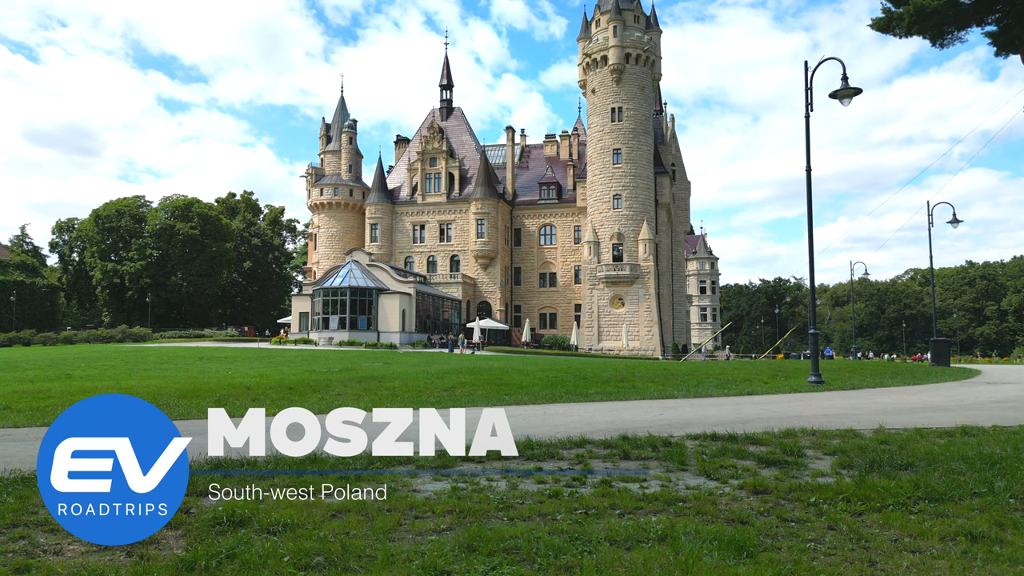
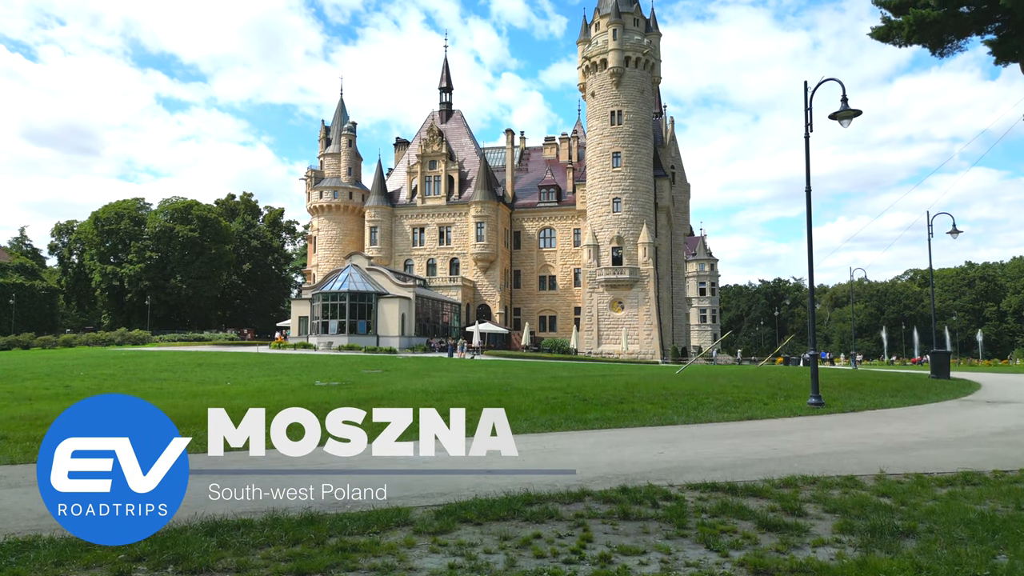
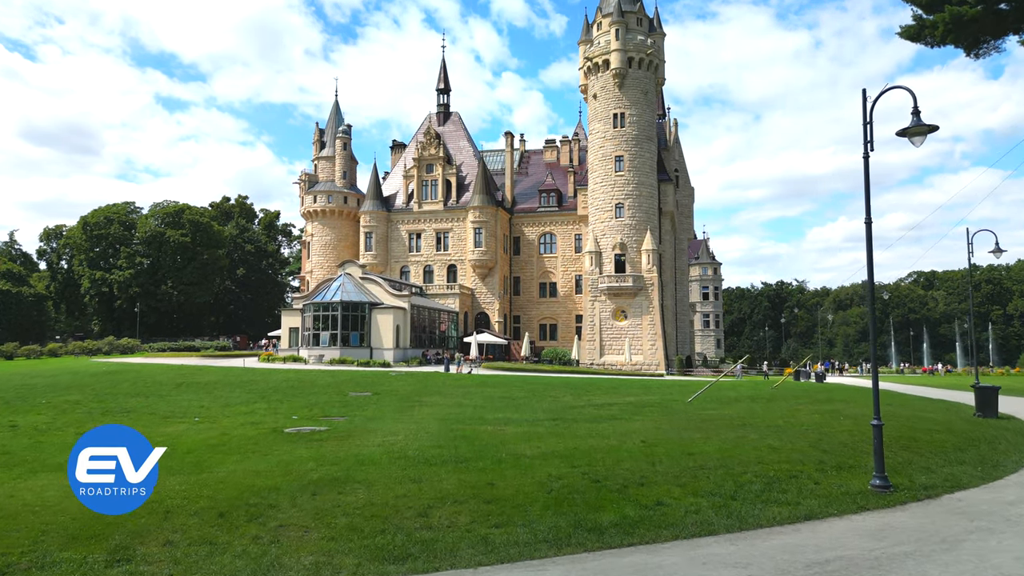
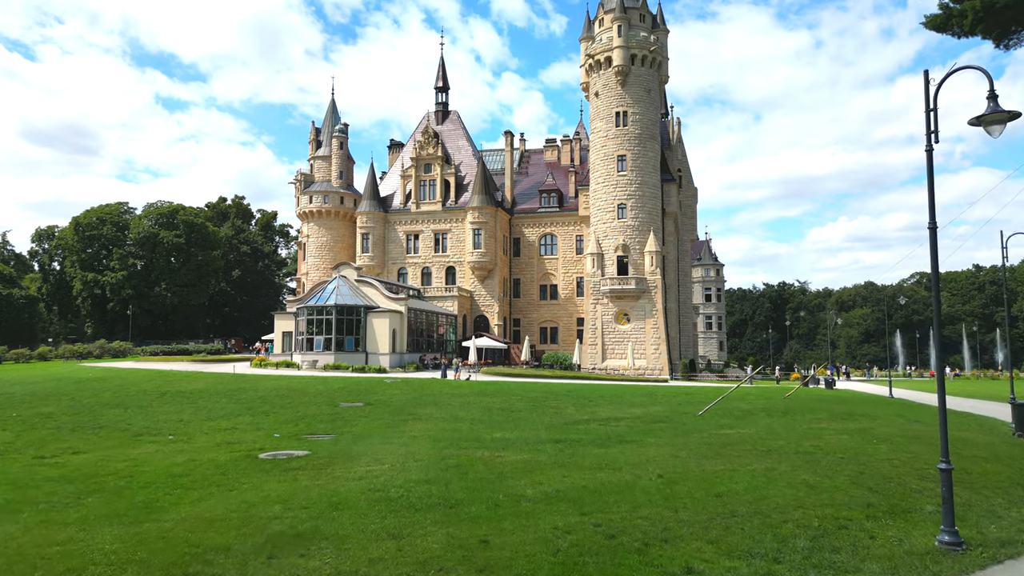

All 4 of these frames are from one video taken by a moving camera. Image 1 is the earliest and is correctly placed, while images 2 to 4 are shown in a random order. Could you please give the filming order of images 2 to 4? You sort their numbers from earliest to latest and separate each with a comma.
2, 3, 4
